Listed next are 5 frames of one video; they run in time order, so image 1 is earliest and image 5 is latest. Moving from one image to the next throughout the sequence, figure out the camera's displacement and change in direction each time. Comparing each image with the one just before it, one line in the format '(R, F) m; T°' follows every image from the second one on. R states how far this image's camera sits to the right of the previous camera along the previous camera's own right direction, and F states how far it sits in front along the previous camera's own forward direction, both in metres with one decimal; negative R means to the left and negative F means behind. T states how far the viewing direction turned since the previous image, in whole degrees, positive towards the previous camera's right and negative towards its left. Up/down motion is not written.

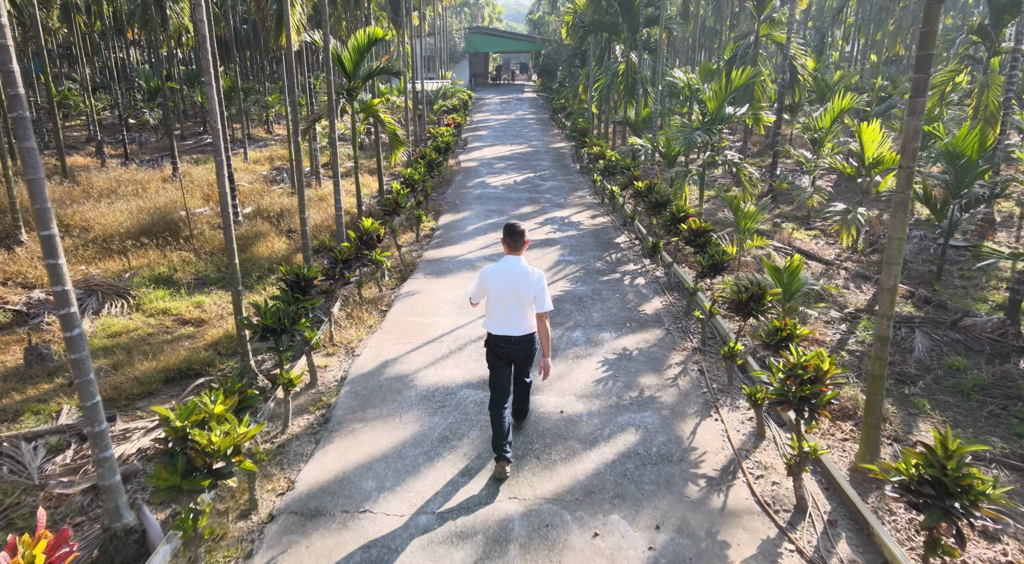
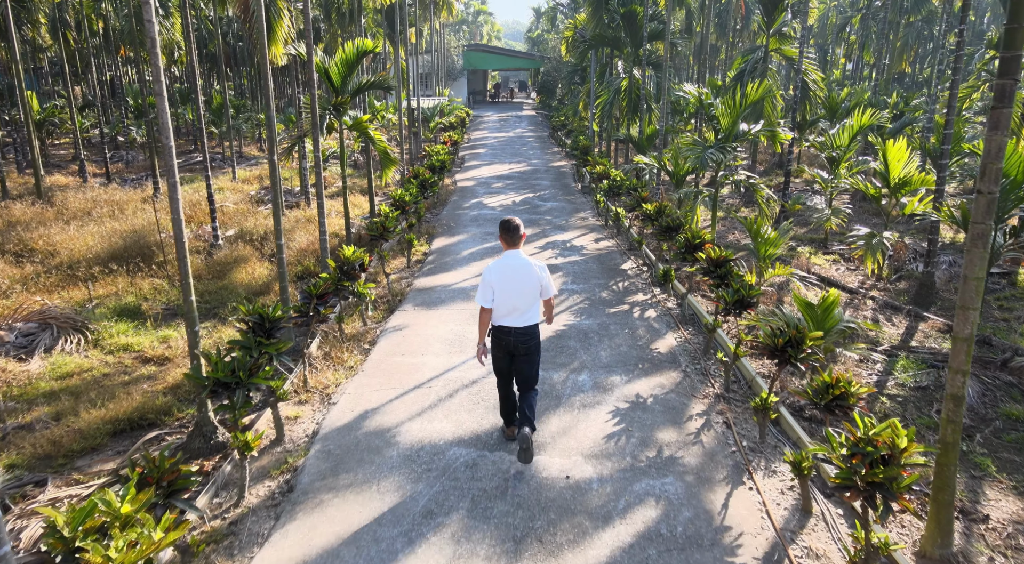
(0.0, +0.6) m; 0°
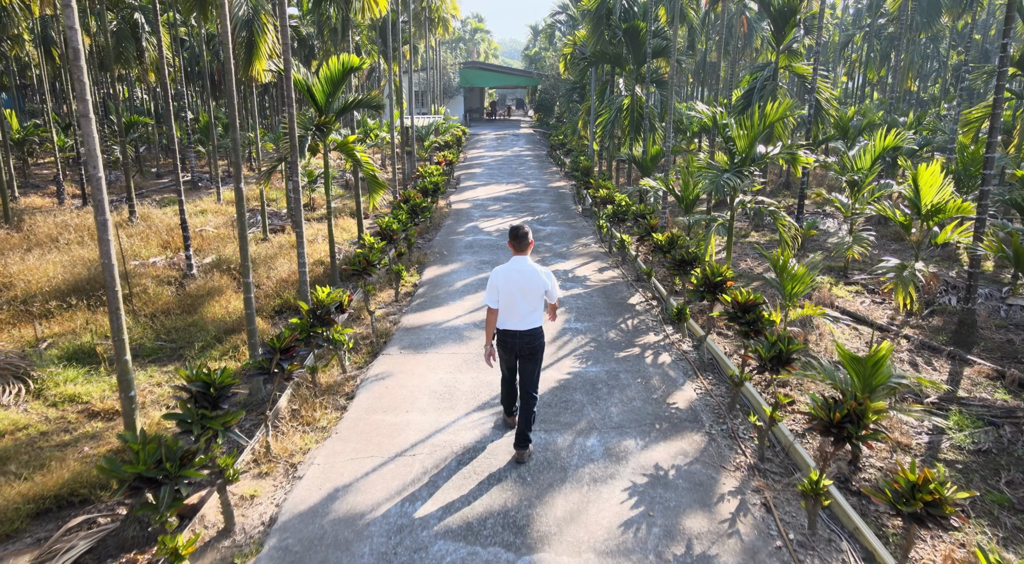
(0.0, +0.7) m; 0°
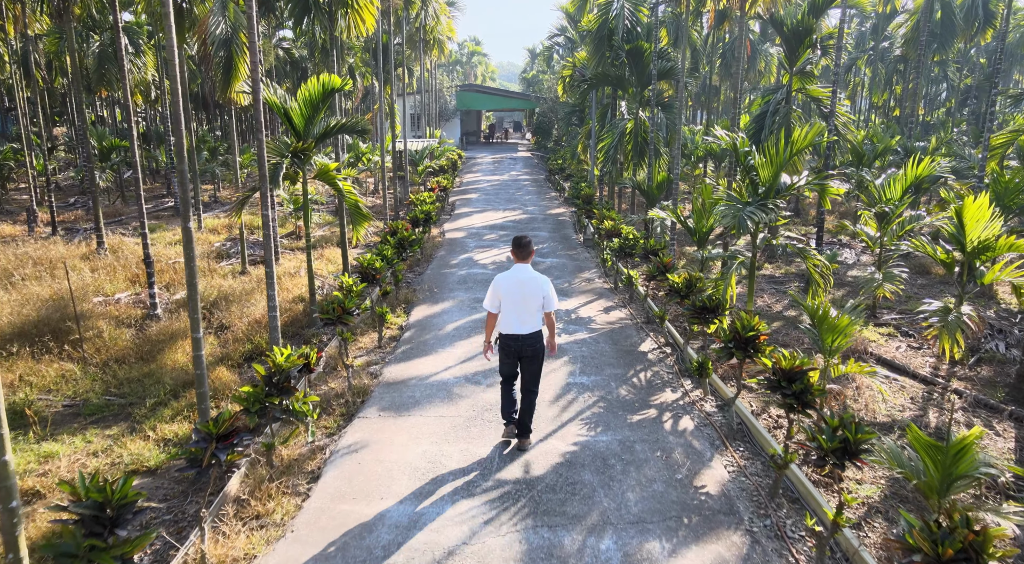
(0.0, +0.8) m; 0°
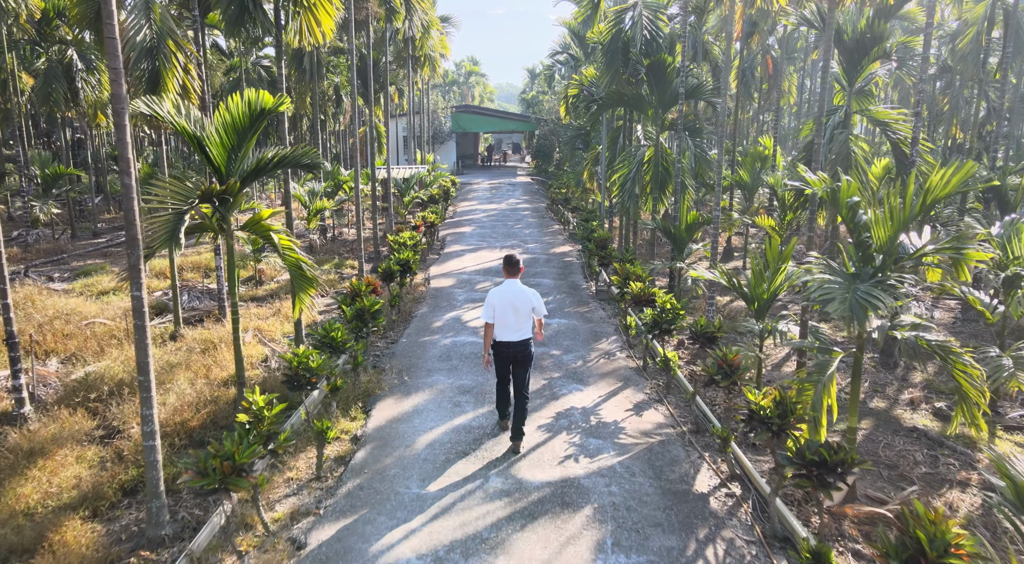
(0.0, +2.1) m; 0°
